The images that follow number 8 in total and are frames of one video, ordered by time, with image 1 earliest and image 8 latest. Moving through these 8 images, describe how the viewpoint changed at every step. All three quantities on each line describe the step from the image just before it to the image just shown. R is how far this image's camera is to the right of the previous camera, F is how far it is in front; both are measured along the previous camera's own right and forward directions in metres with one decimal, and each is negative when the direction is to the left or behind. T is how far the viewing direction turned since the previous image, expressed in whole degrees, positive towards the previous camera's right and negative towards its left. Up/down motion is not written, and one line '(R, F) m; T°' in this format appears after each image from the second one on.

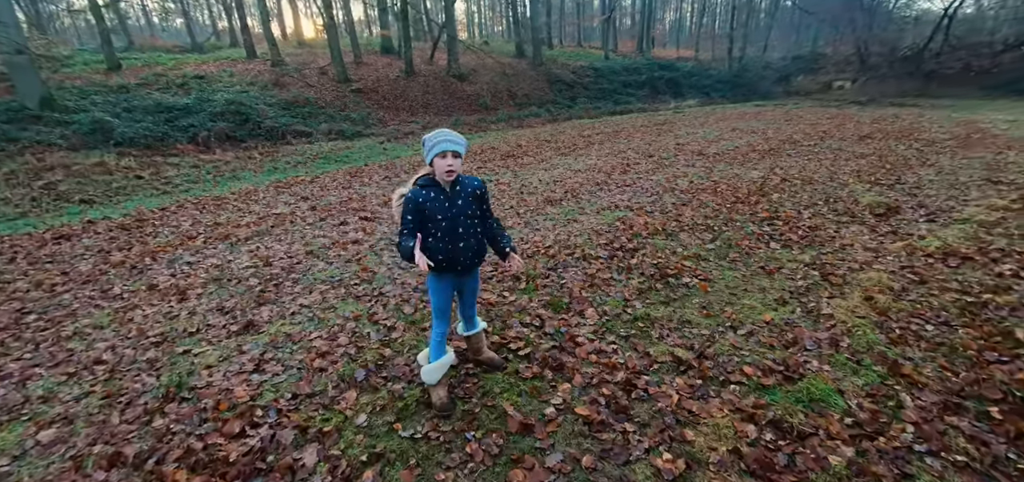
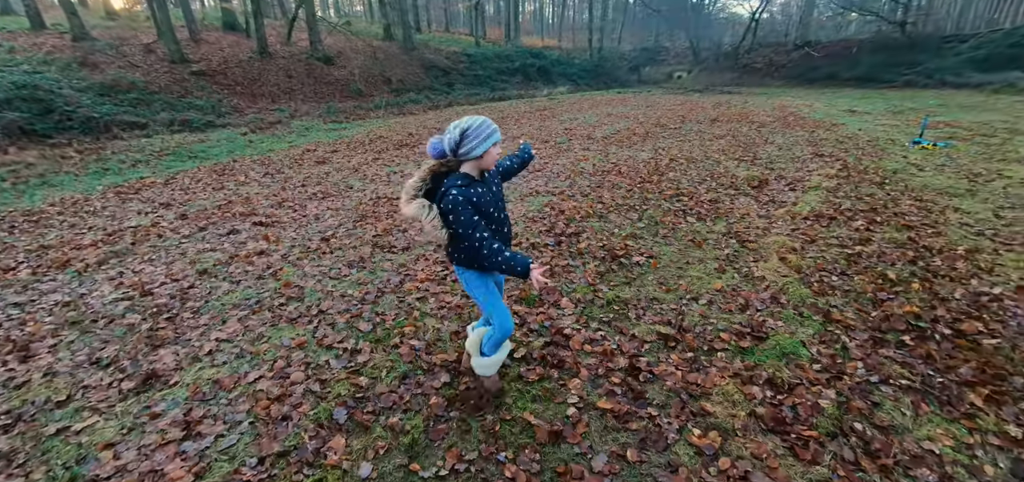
(-1.0, +0.5) m; +17°
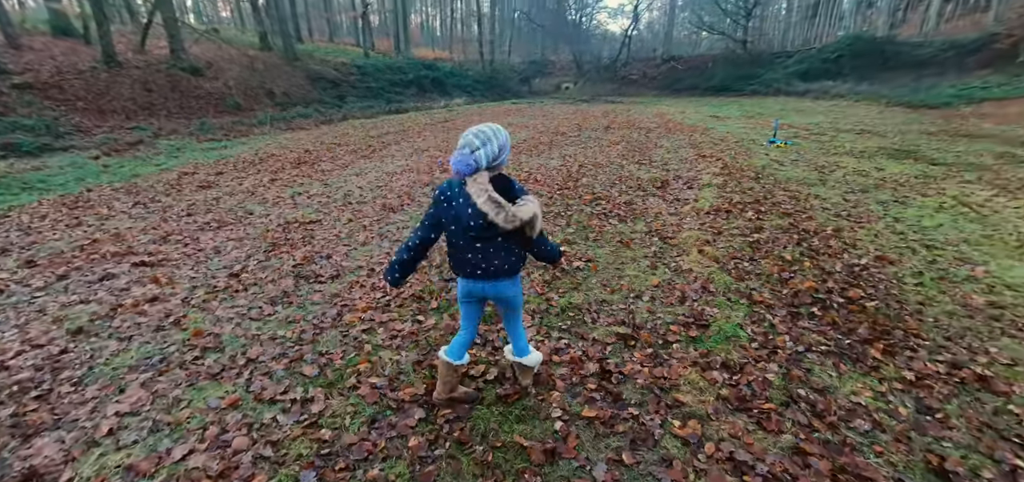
(-0.5, +0.2) m; +13°
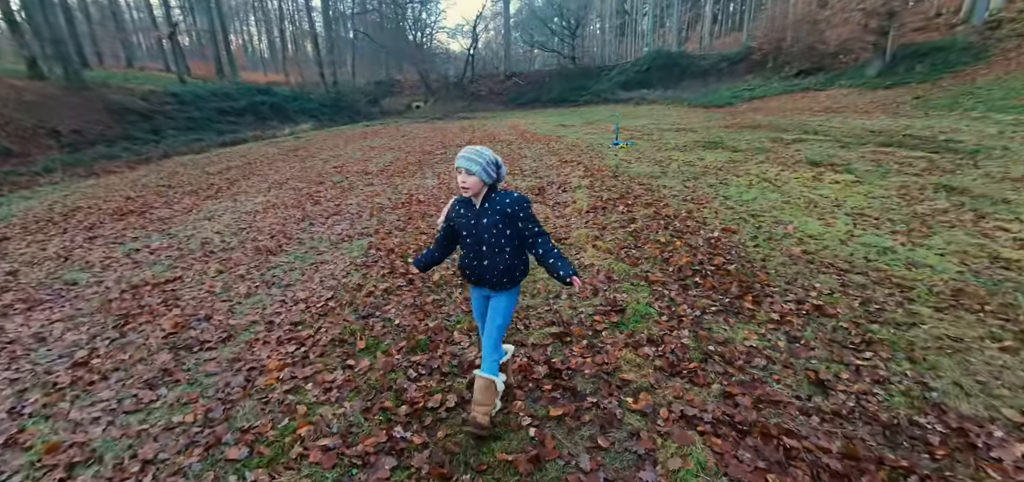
(-0.6, +0.1) m; +18°
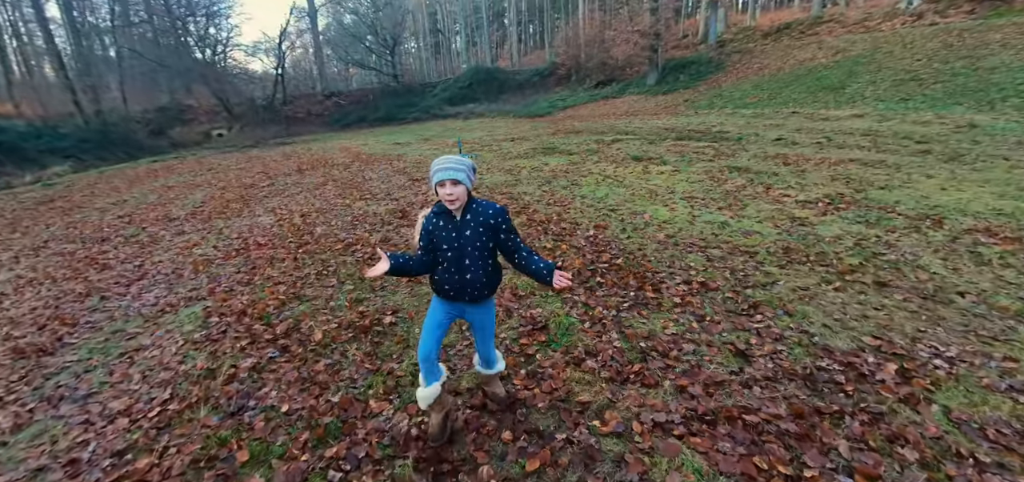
(-0.6, +0.7) m; +21°
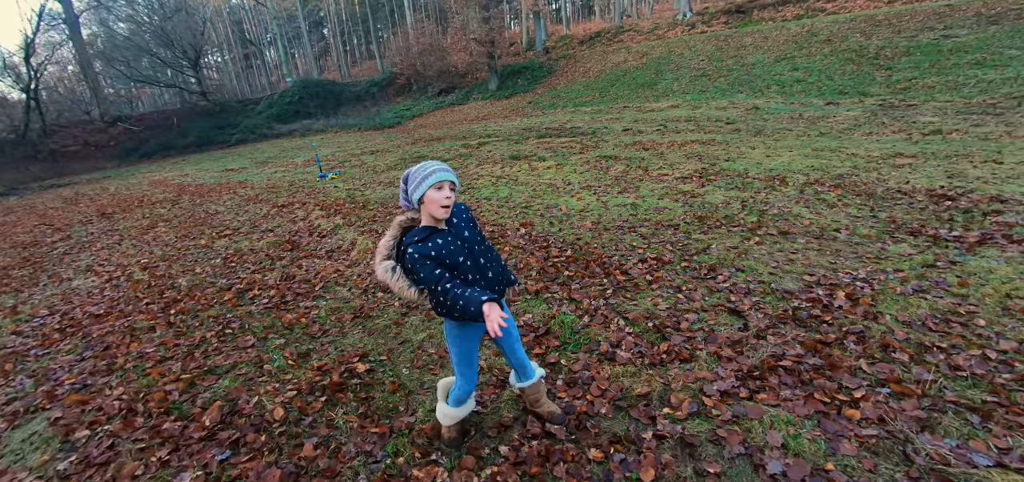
(-1.4, +0.7) m; +20°
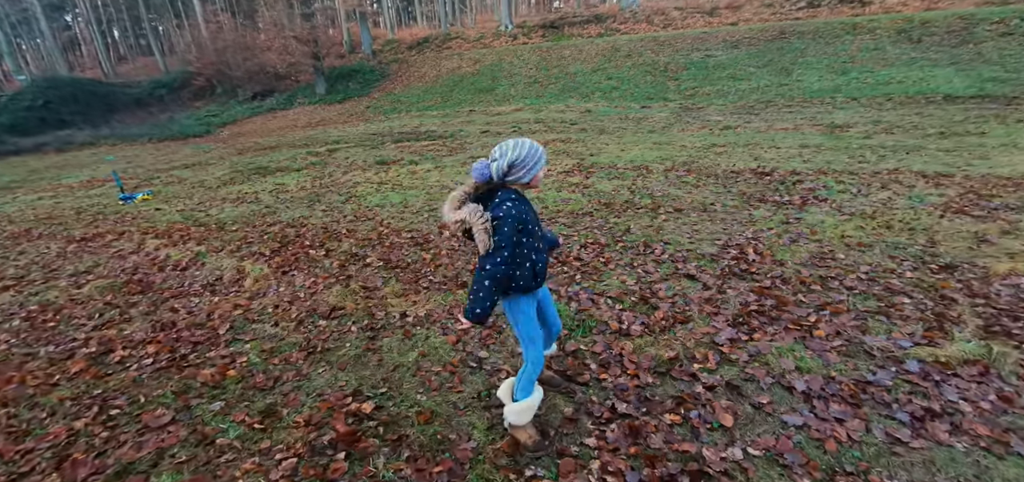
(-1.6, +0.5) m; +23°
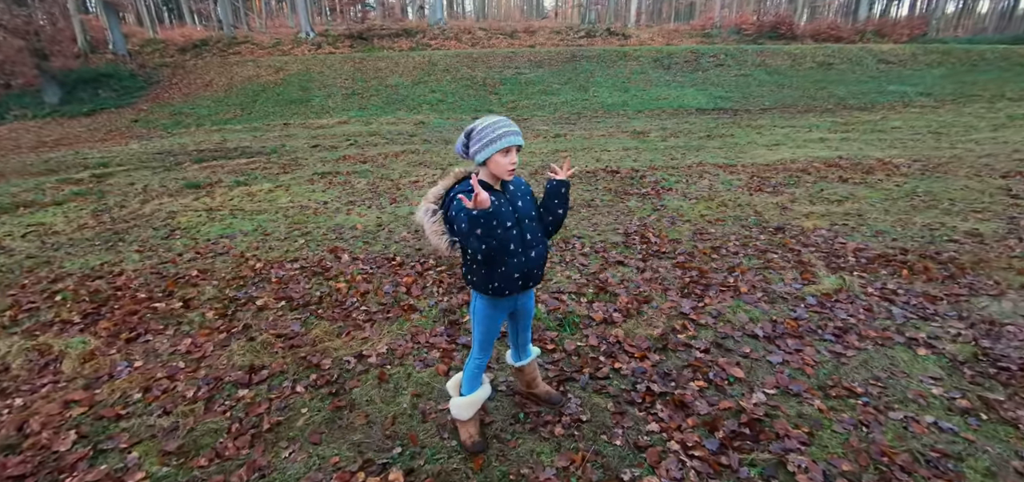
(-1.5, +0.7) m; +25°
